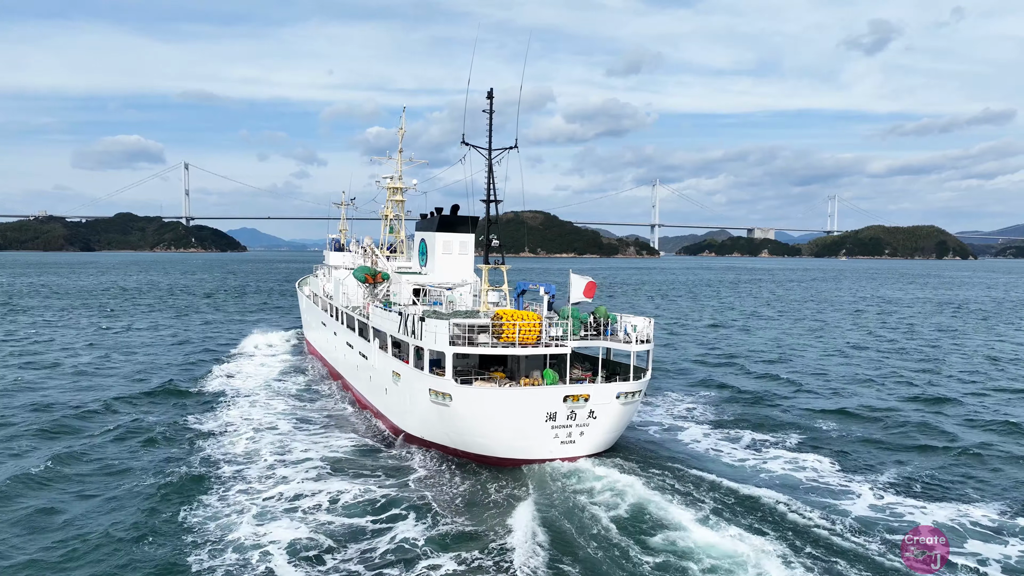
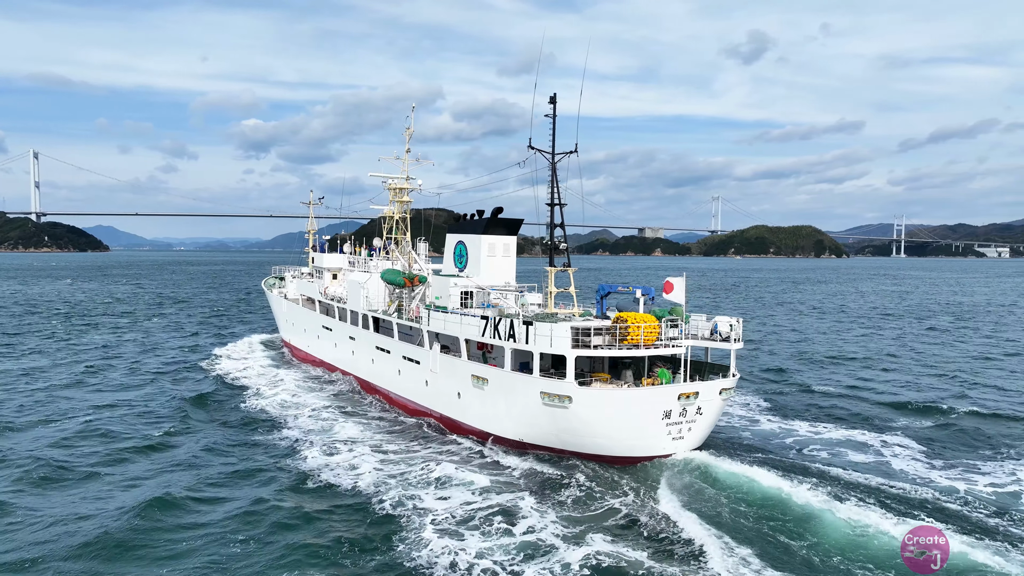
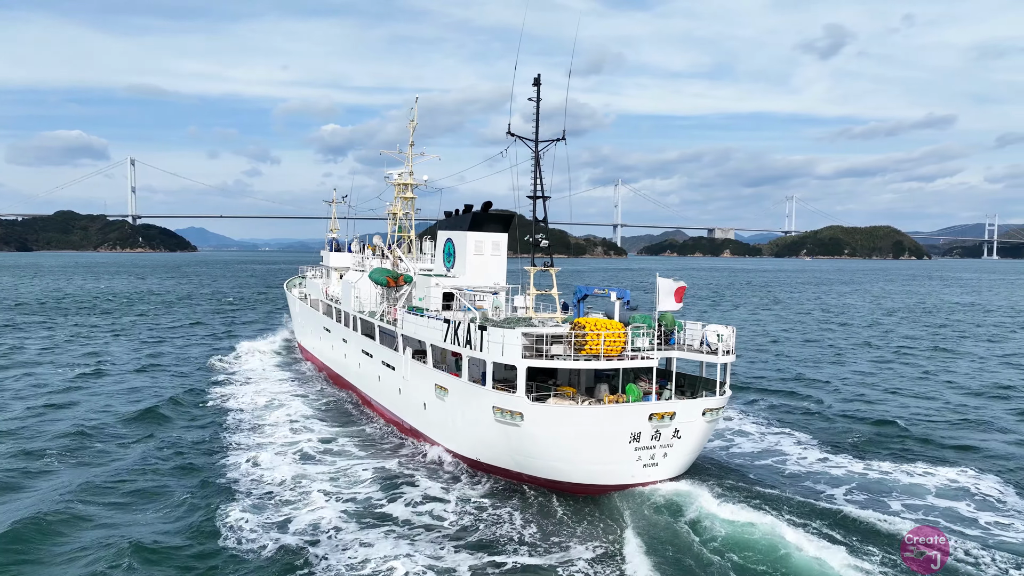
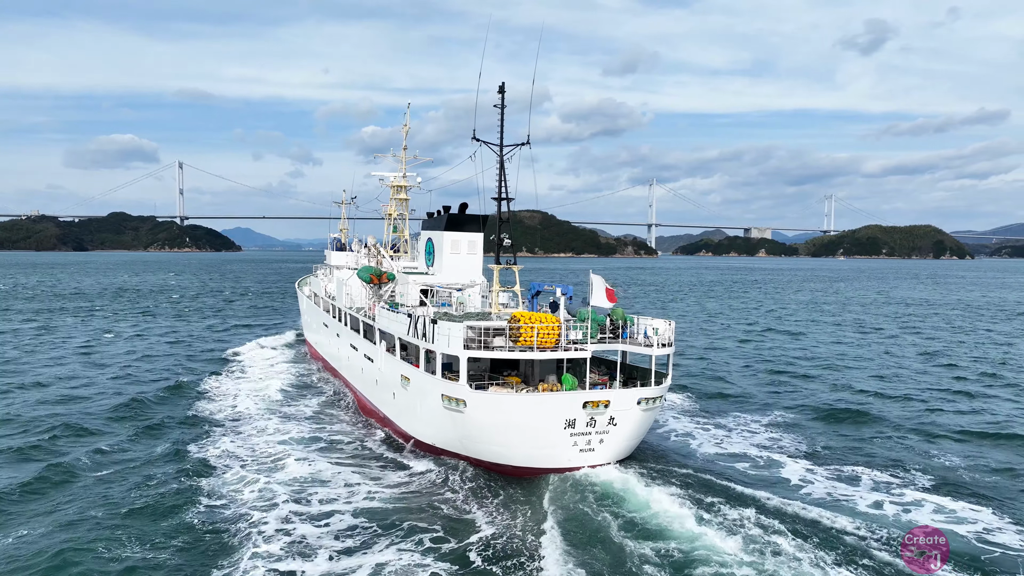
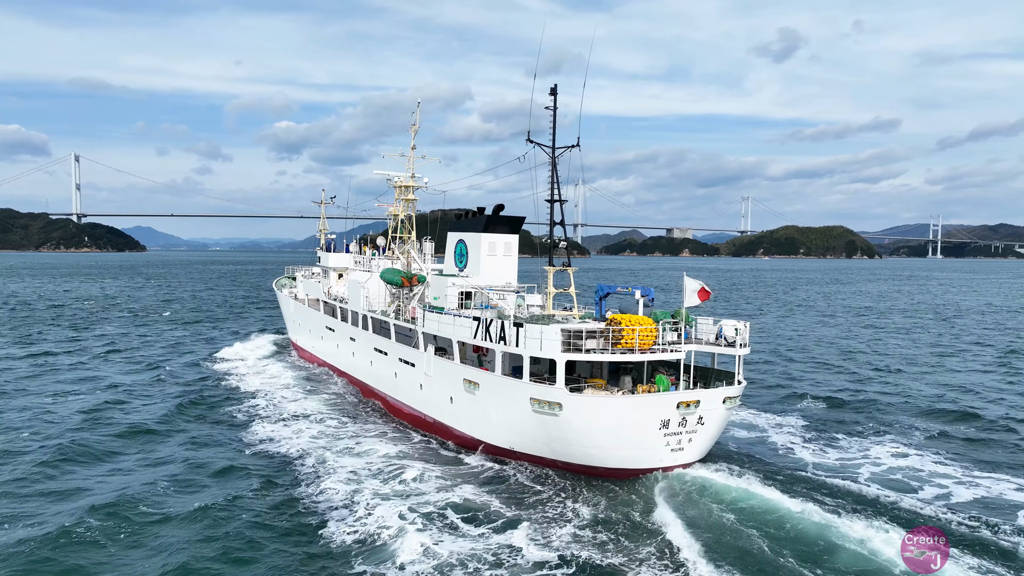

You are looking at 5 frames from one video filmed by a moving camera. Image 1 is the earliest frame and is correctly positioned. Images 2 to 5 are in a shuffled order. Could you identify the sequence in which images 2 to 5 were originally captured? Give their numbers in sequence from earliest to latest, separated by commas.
4, 3, 5, 2
